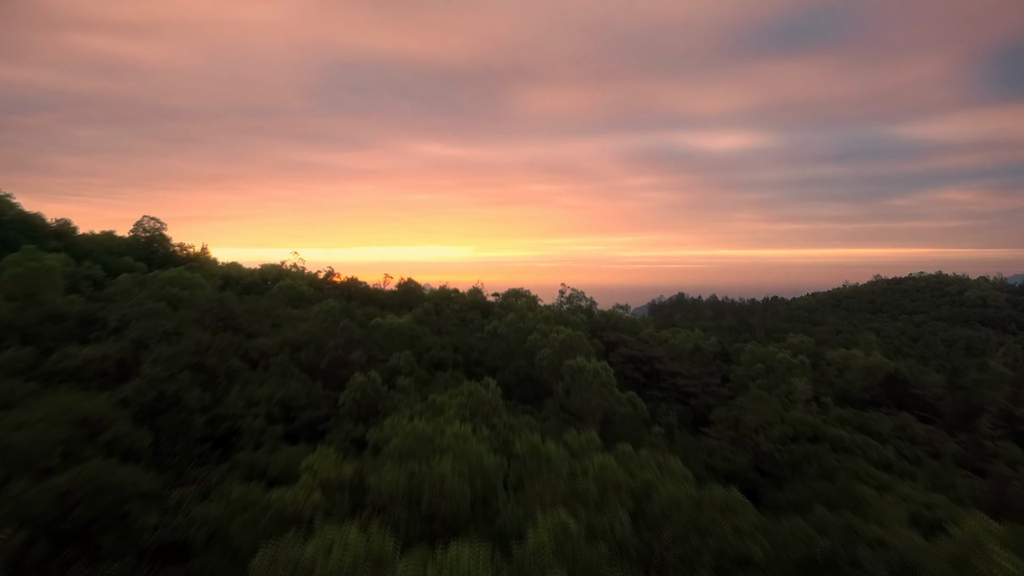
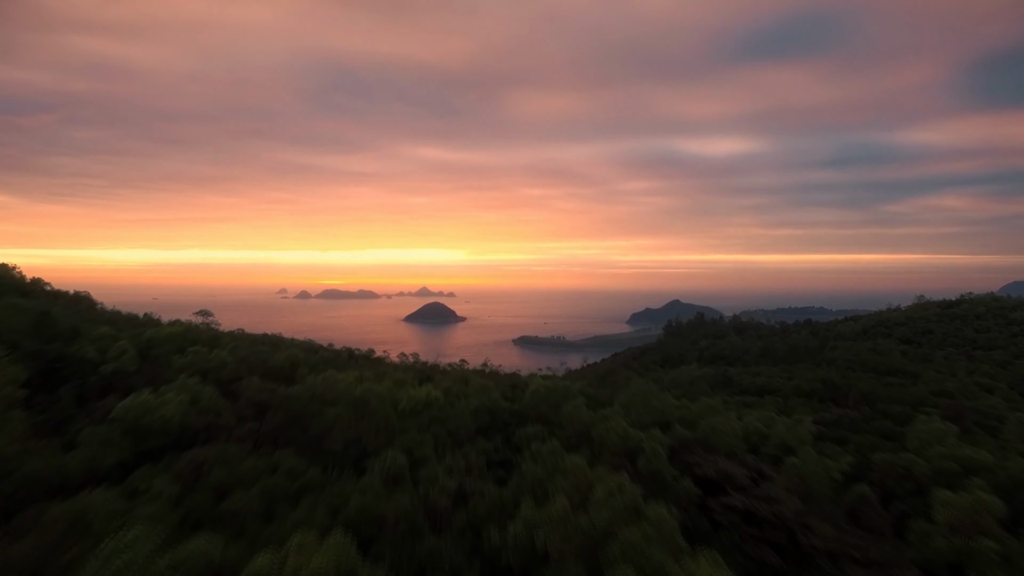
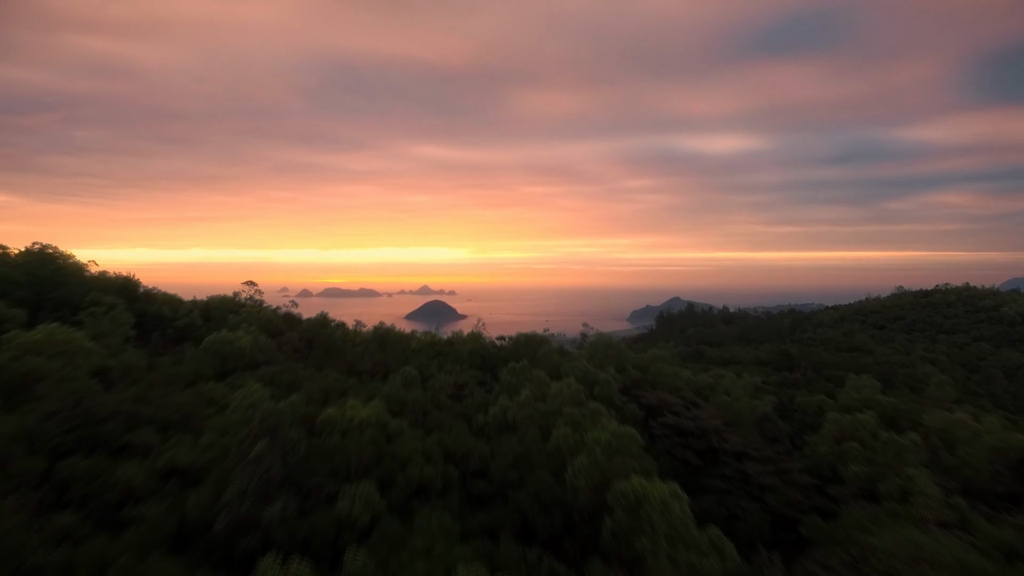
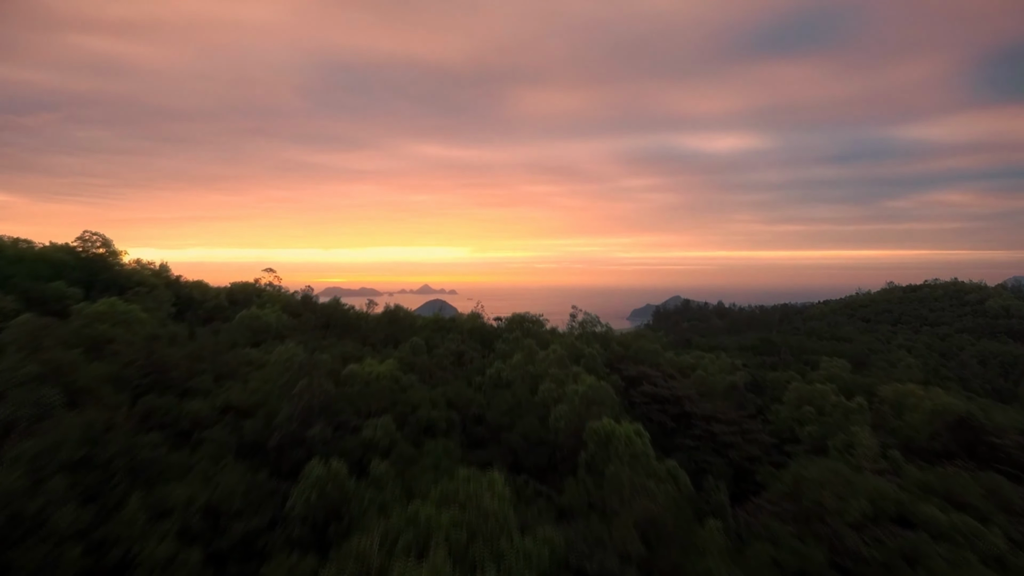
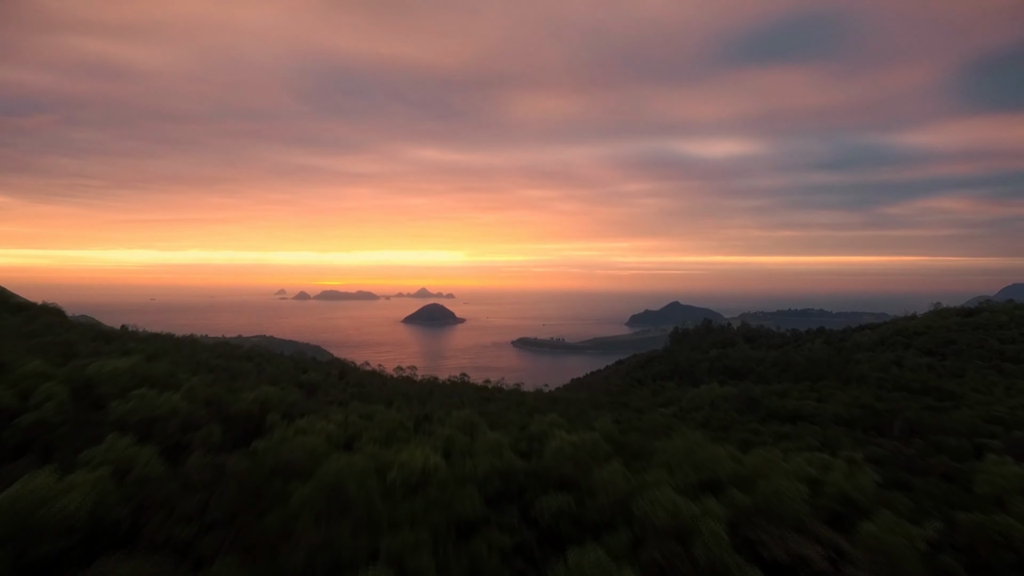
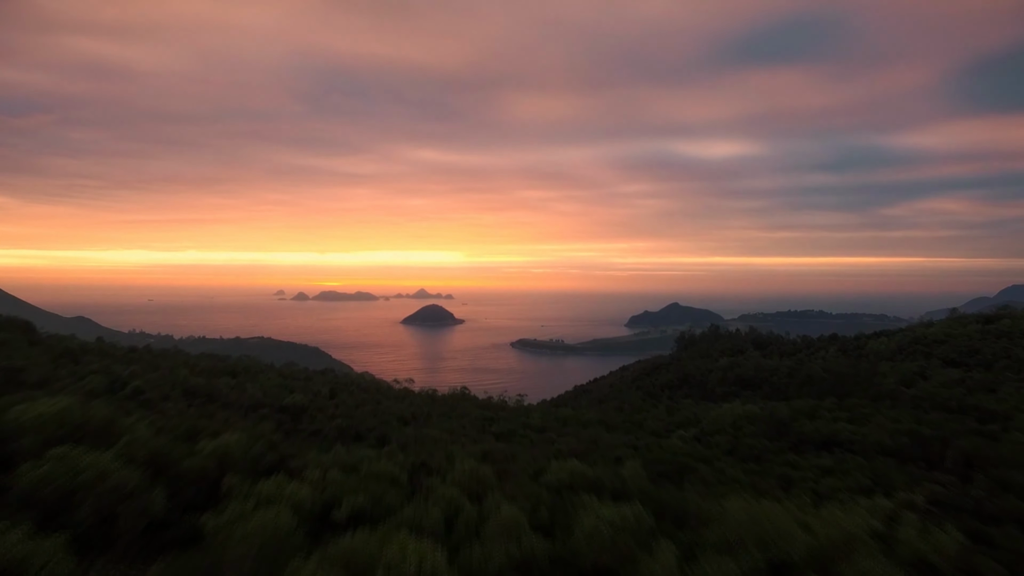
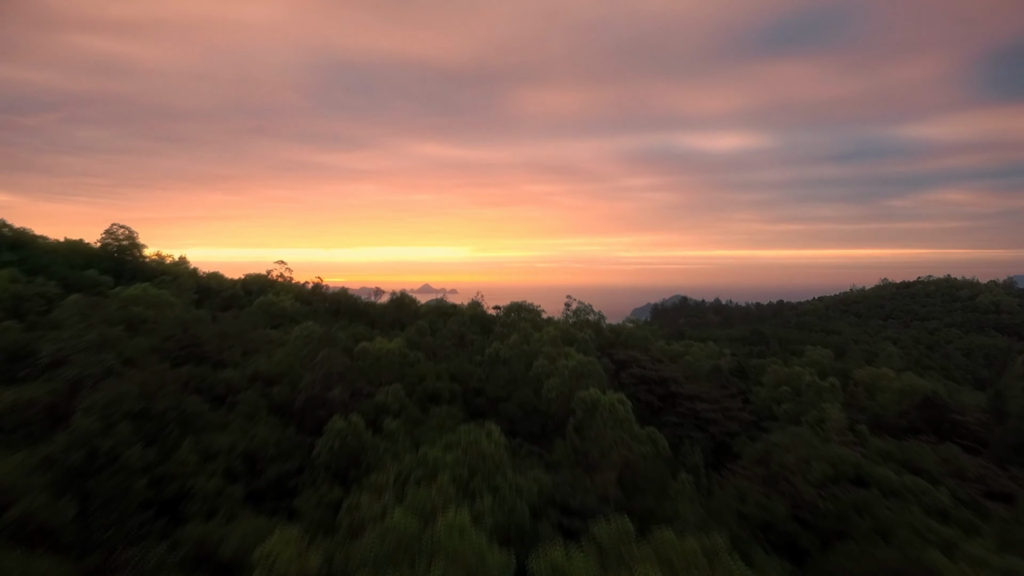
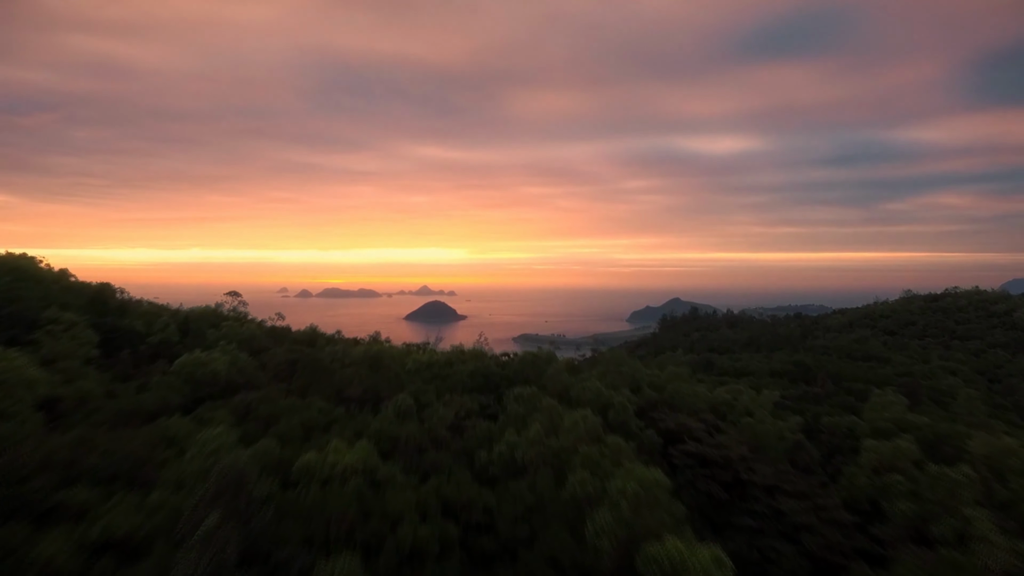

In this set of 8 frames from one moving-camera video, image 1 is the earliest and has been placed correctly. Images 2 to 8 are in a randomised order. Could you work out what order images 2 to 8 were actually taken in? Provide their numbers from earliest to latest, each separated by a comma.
7, 4, 3, 8, 2, 5, 6
